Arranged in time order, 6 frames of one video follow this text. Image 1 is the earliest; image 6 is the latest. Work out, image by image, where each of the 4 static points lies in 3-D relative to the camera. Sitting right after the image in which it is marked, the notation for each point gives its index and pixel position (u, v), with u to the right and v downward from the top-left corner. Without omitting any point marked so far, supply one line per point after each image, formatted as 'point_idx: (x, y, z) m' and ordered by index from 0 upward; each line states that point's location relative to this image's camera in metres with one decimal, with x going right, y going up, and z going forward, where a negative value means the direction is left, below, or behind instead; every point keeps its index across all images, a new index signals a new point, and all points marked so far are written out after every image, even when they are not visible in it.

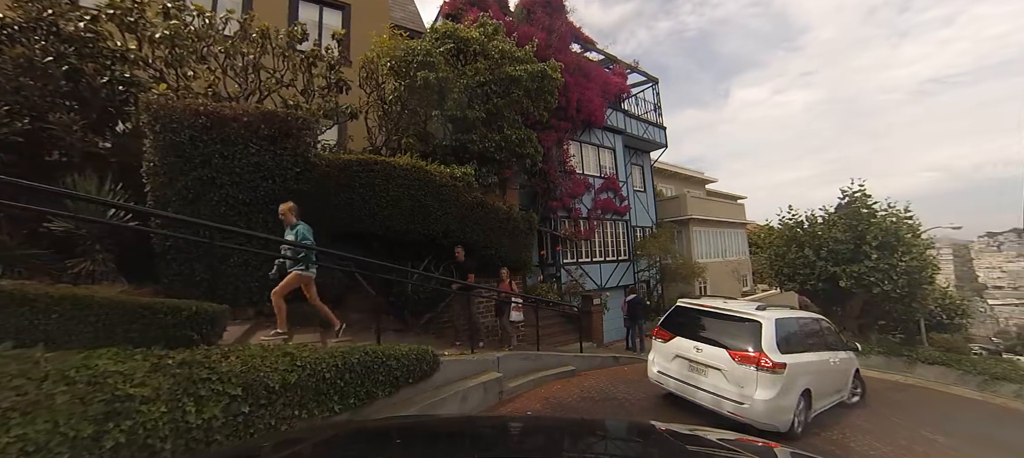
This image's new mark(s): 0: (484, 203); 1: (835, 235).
0: (-0.6, +0.6, +7.8) m
1: (+10.5, -0.2, +11.8) m
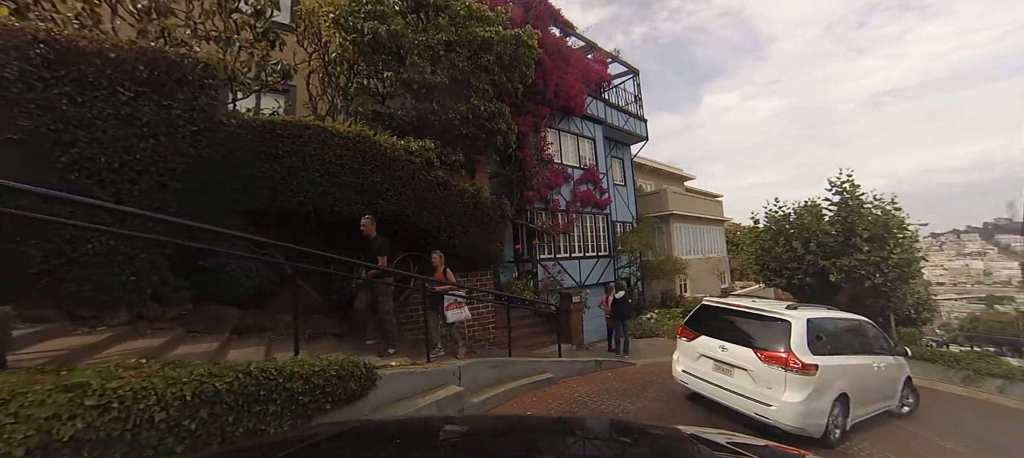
0: (-1.2, +0.8, +6.7) m
1: (+9.7, +0.1, +11.3) m
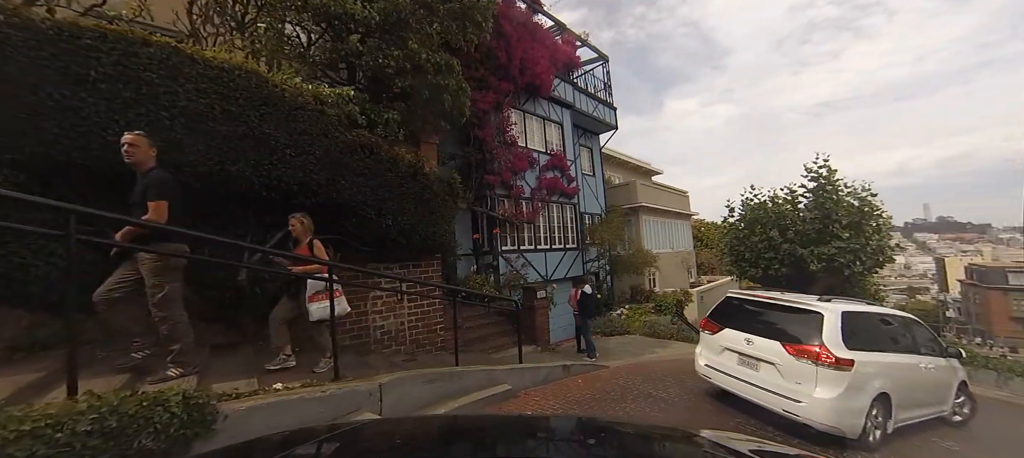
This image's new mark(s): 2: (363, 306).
0: (-1.9, +1.2, +5.2) m
1: (+8.5, +0.4, +10.8) m
2: (-2.3, -1.2, +5.8) m
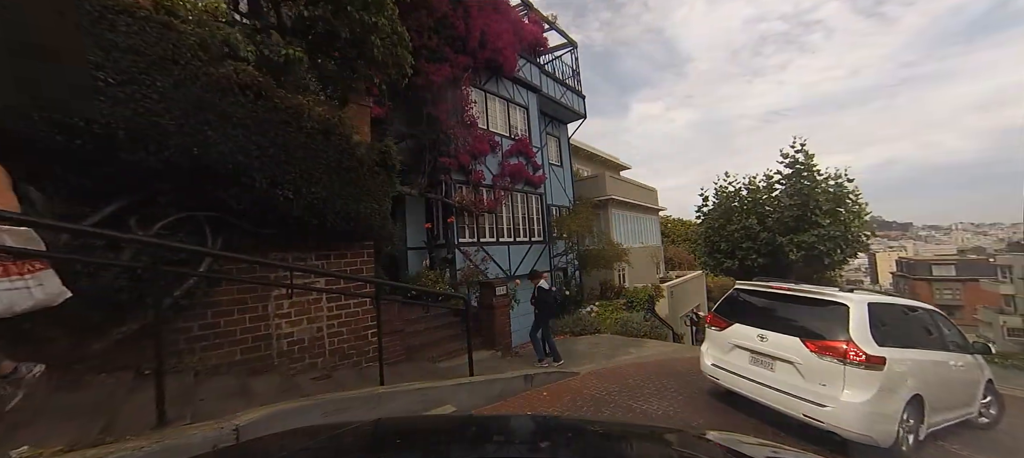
0: (-2.5, +1.4, +3.8) m
1: (+7.4, +0.7, +10.2) m
2: (-3.0, -0.9, +4.4) m
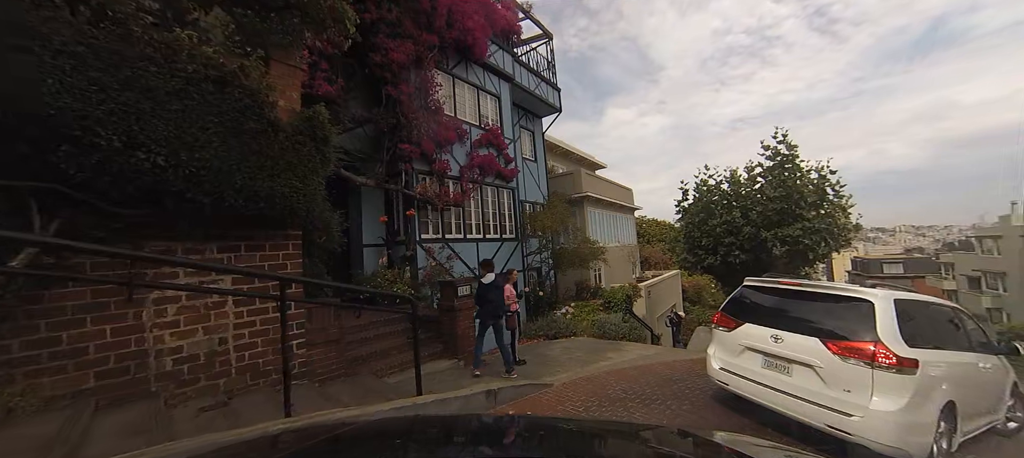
0: (-2.9, +1.6, +2.8) m
1: (+6.6, +0.9, +9.8) m
2: (-3.4, -0.8, +3.3) m
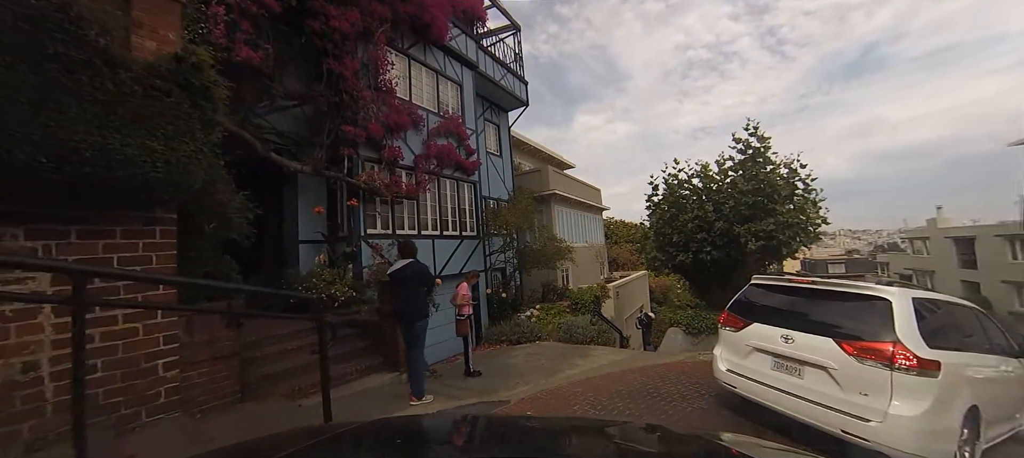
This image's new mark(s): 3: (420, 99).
0: (-3.3, +1.8, +1.7) m
1: (+5.6, +1.0, +9.4) m
2: (-3.8, -0.6, +2.1) m
3: (-2.6, +3.7, +10.6) m
